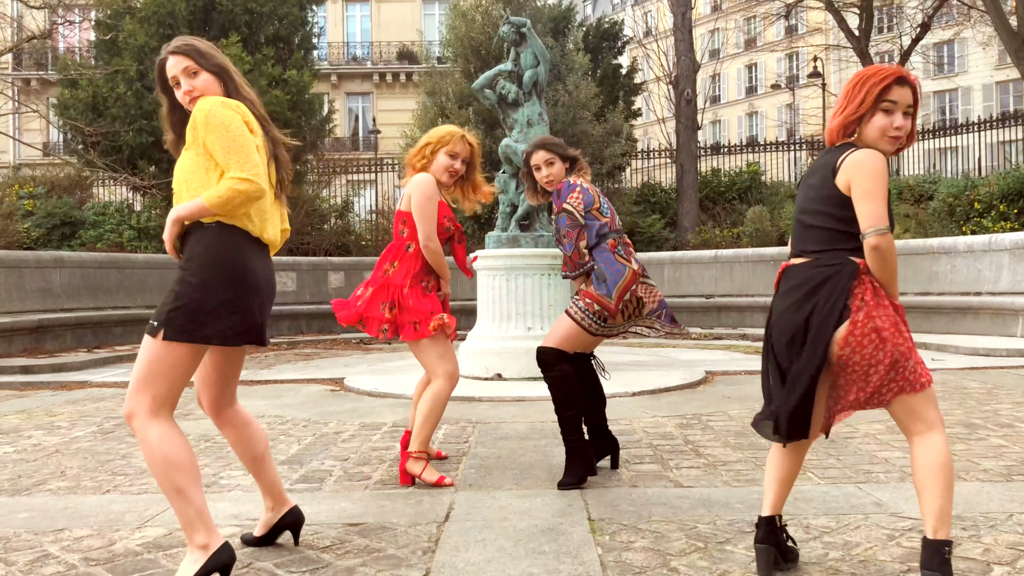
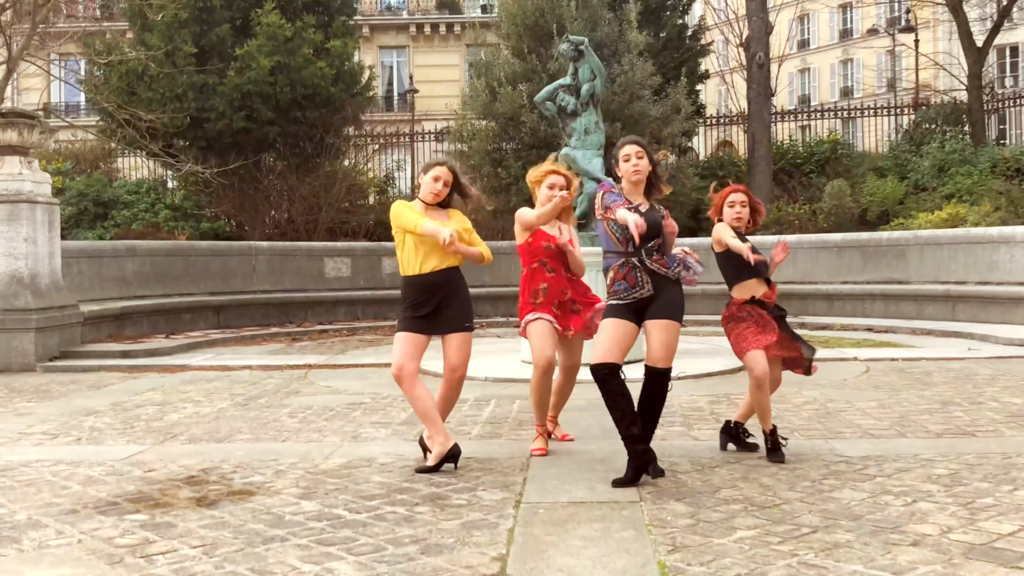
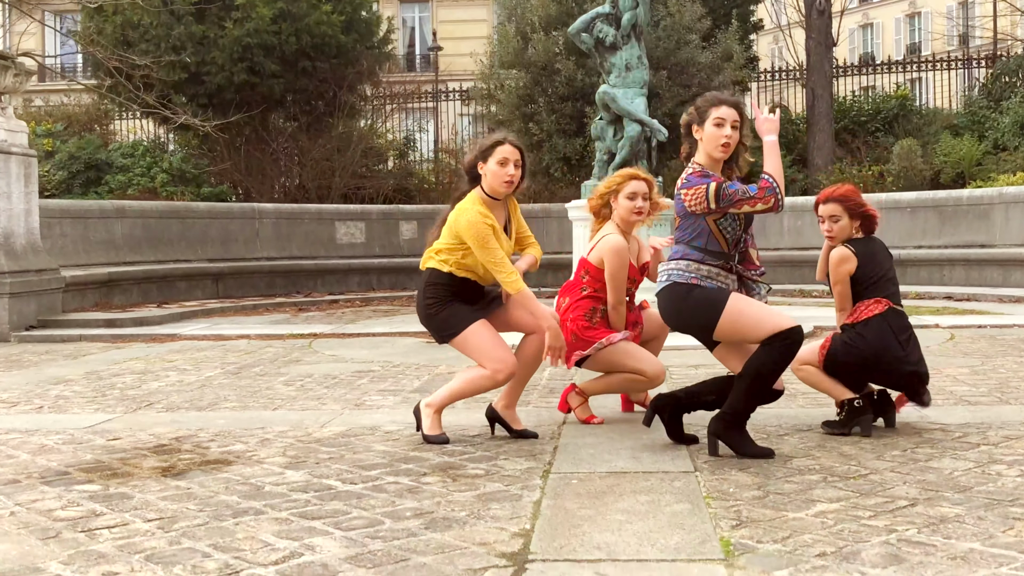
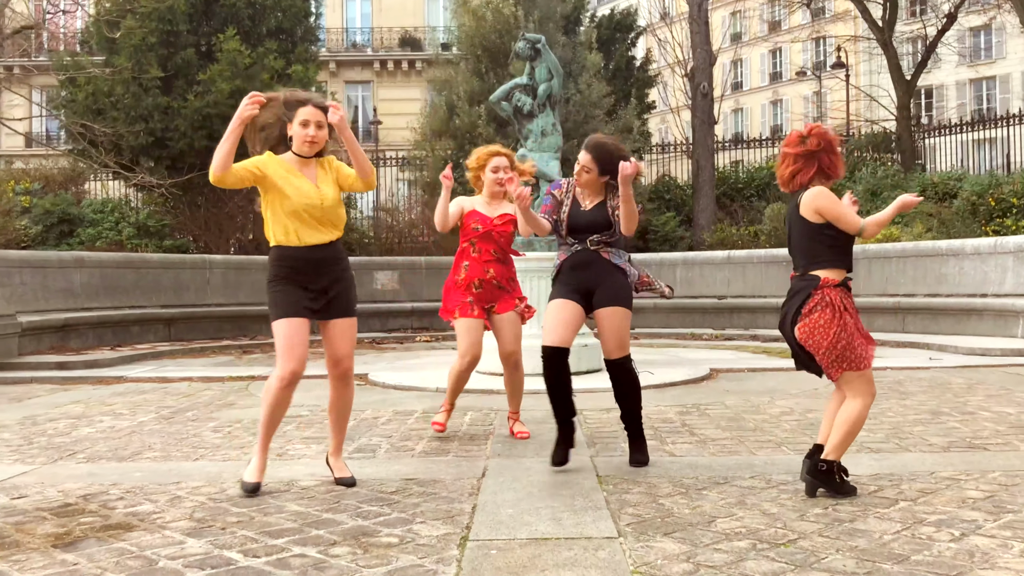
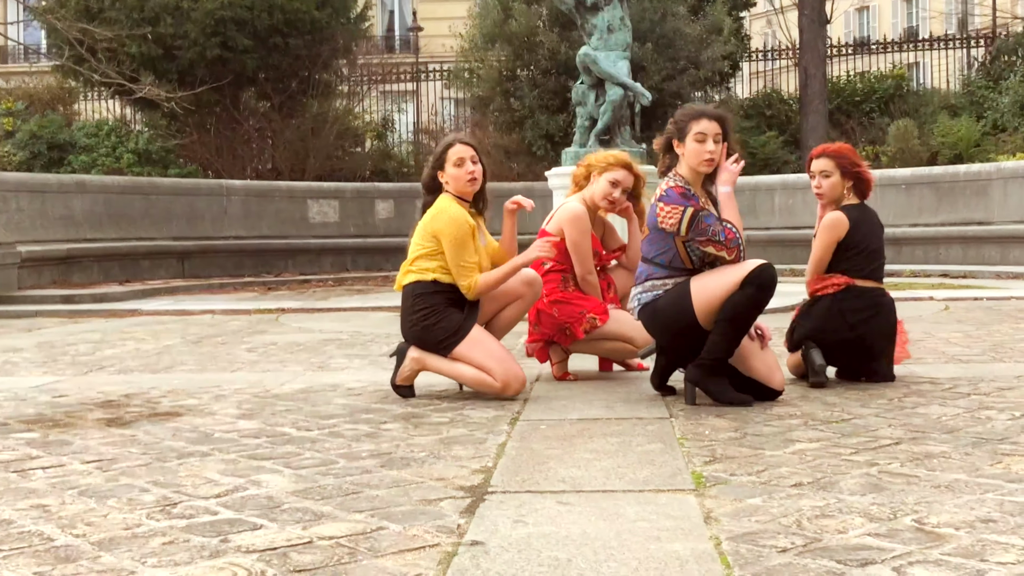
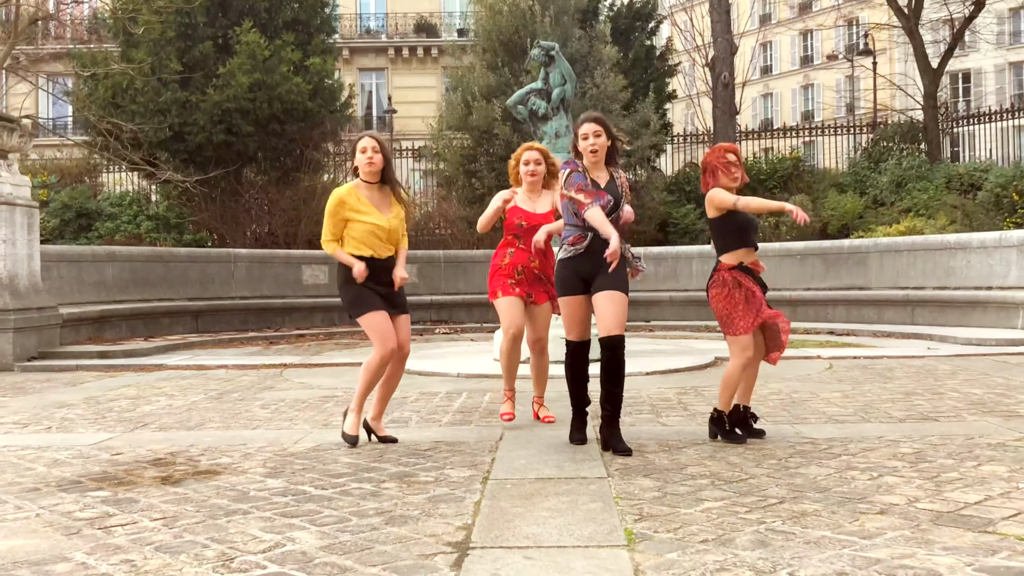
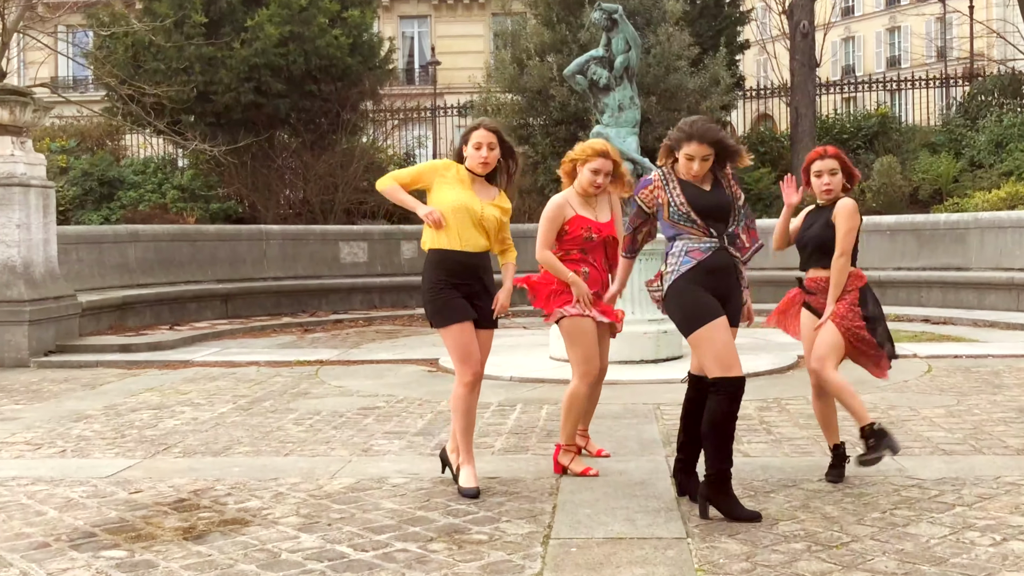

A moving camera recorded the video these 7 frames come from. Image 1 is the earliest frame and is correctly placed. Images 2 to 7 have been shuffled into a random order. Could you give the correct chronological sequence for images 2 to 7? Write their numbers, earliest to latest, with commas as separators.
4, 6, 2, 7, 3, 5
